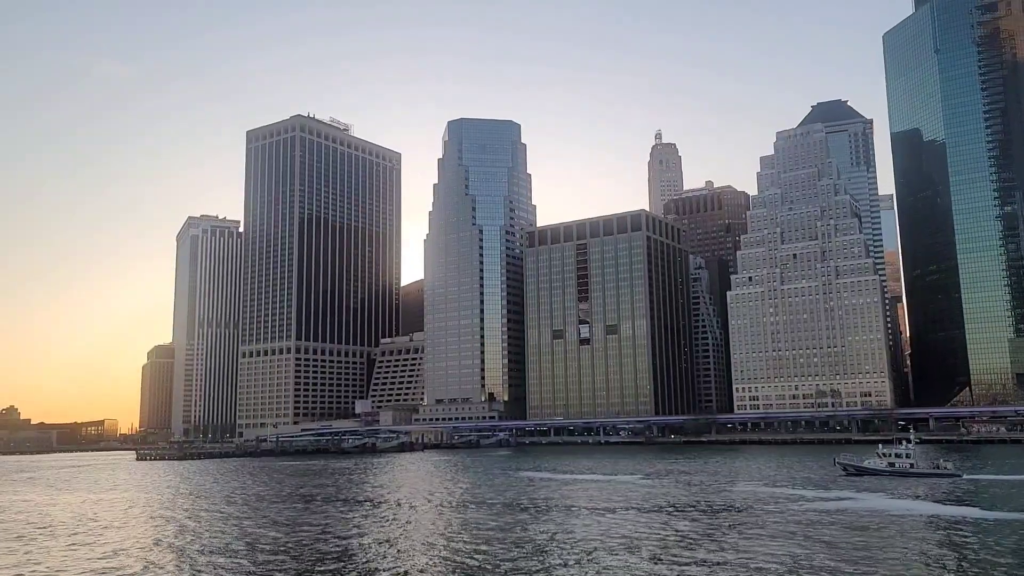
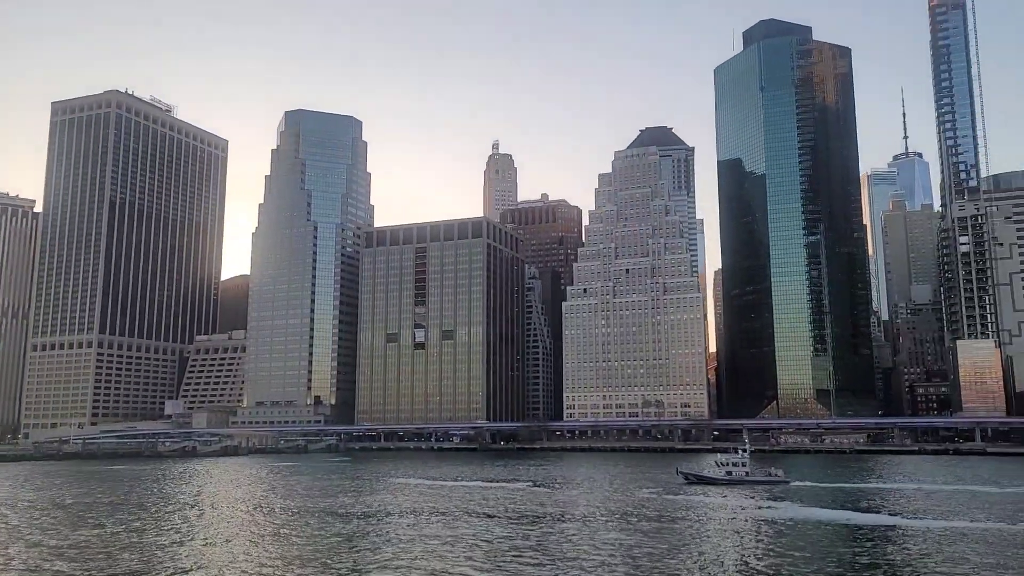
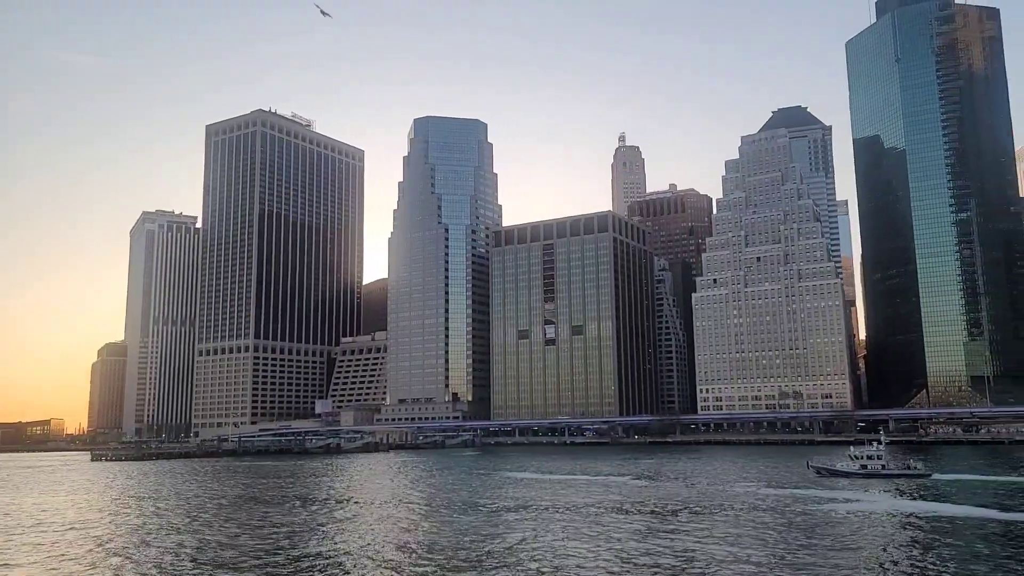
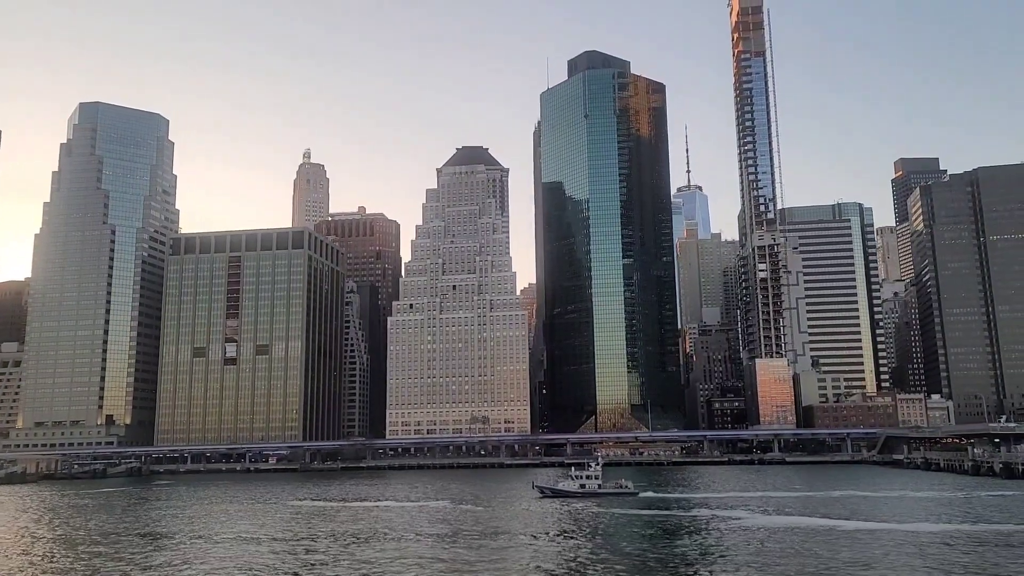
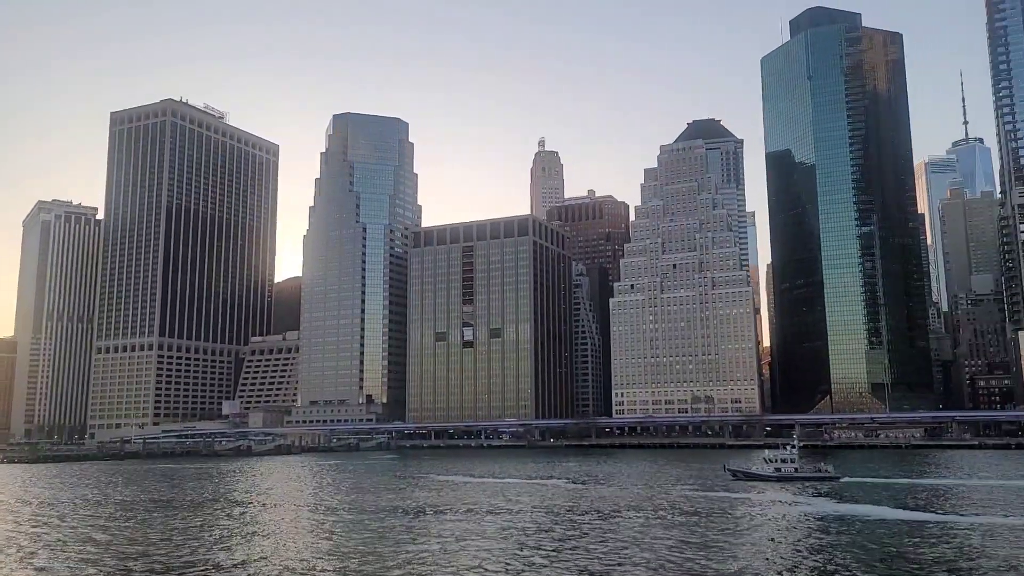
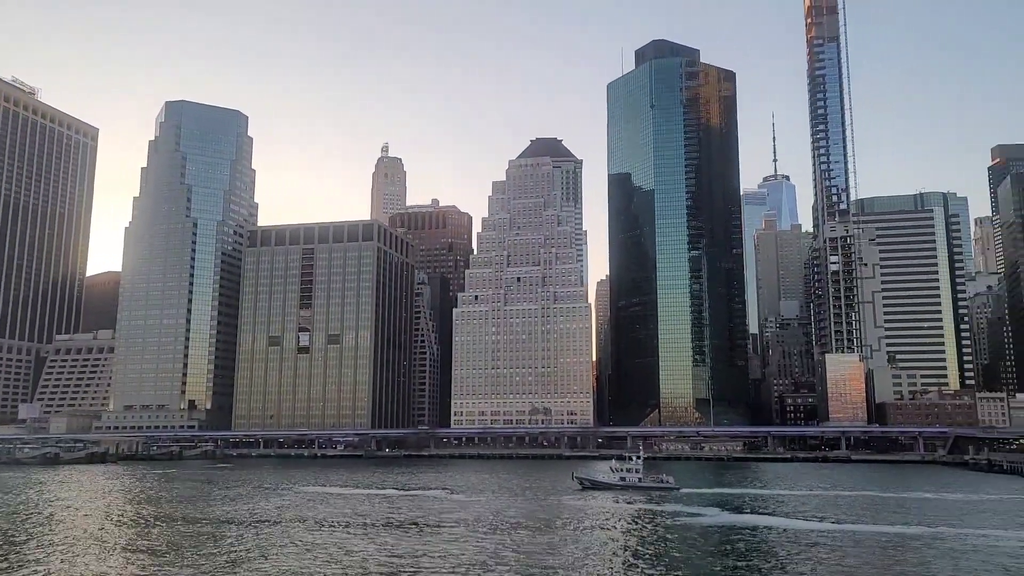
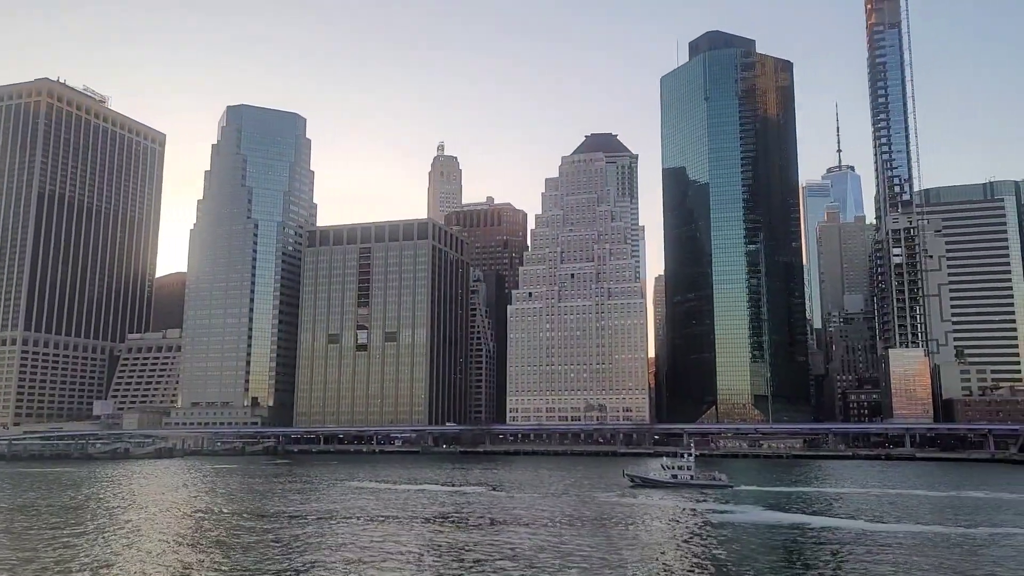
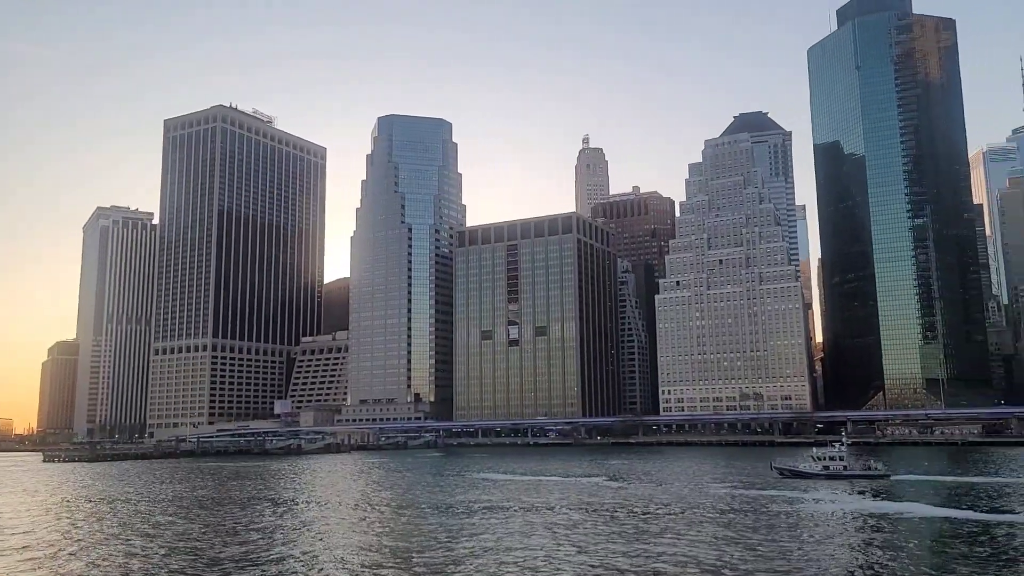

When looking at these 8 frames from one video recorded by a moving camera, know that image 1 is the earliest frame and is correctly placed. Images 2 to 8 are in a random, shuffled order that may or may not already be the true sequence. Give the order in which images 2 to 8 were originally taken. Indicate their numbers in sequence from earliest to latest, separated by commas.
3, 8, 5, 2, 7, 6, 4
